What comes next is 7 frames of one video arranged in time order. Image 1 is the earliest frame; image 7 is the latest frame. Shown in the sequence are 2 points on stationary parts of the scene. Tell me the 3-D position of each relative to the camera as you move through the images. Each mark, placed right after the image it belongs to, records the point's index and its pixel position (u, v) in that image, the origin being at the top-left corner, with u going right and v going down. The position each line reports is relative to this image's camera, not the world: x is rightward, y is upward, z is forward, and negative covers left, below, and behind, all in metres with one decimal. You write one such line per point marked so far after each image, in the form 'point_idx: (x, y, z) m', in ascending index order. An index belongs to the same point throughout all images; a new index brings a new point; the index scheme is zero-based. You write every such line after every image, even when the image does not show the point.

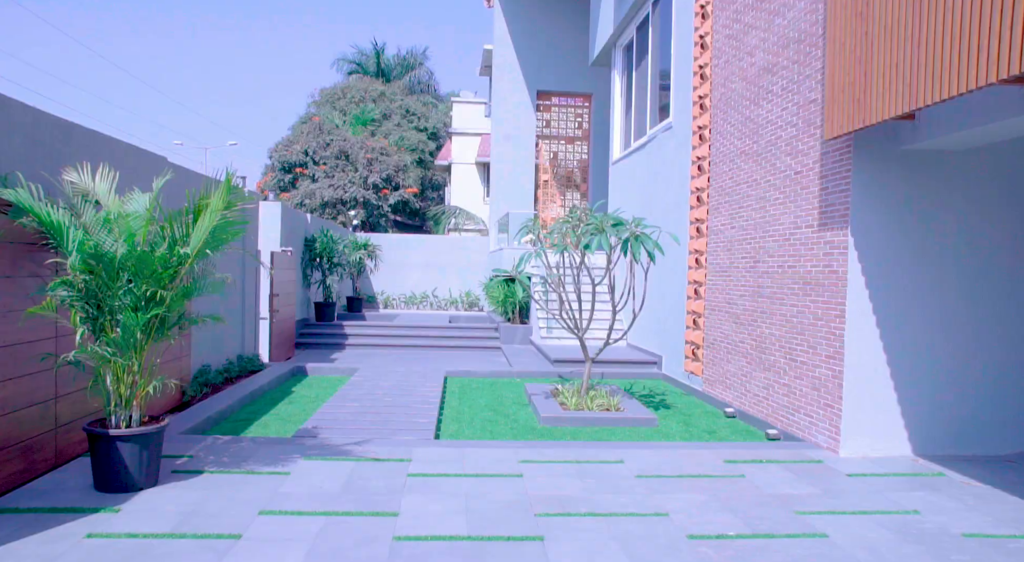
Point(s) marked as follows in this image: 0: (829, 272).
0: (+2.6, +0.1, +5.1) m
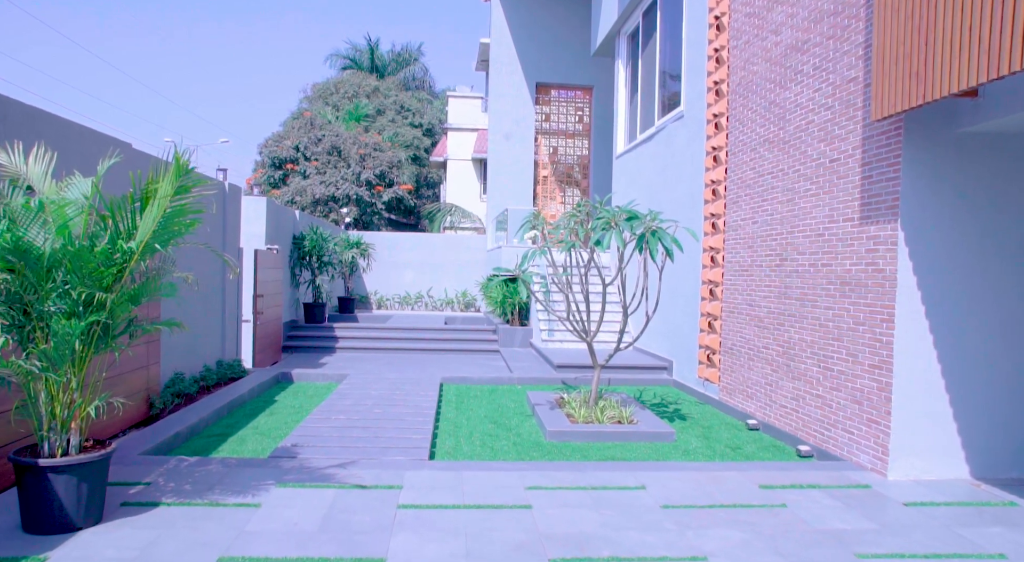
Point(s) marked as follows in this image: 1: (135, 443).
0: (+2.7, +0.1, +4.5) m
1: (-2.9, -1.2, +4.6) m
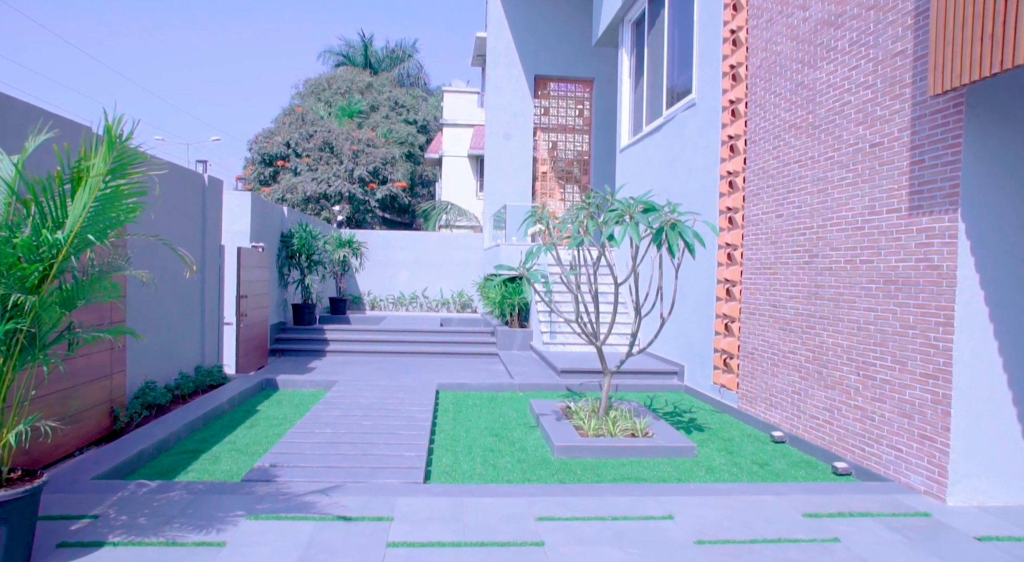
0: (+2.7, +0.1, +4.0) m
1: (-2.8, -1.2, +4.1) m
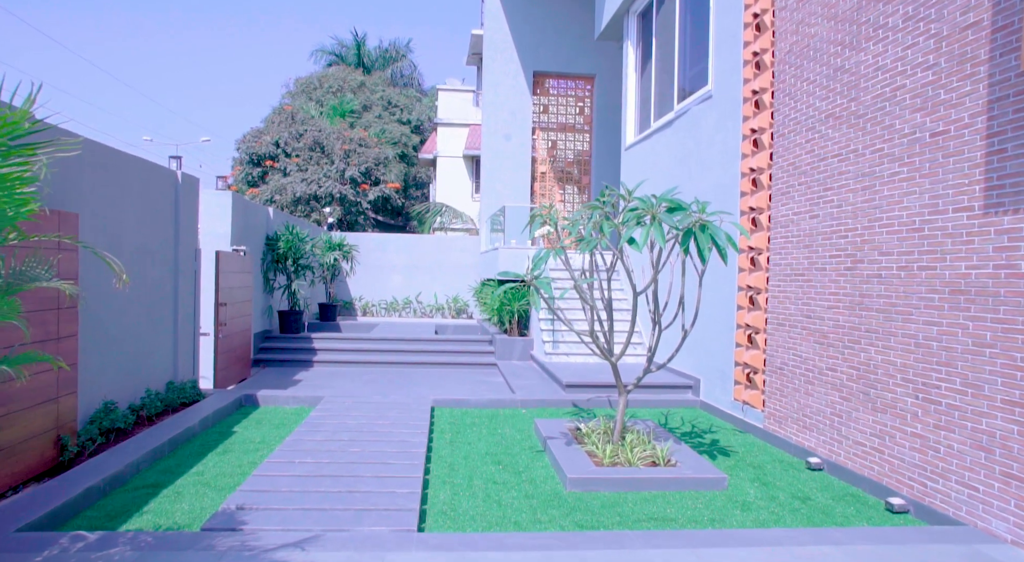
0: (+2.8, 0.0, +3.4) m
1: (-2.8, -1.3, +3.4) m
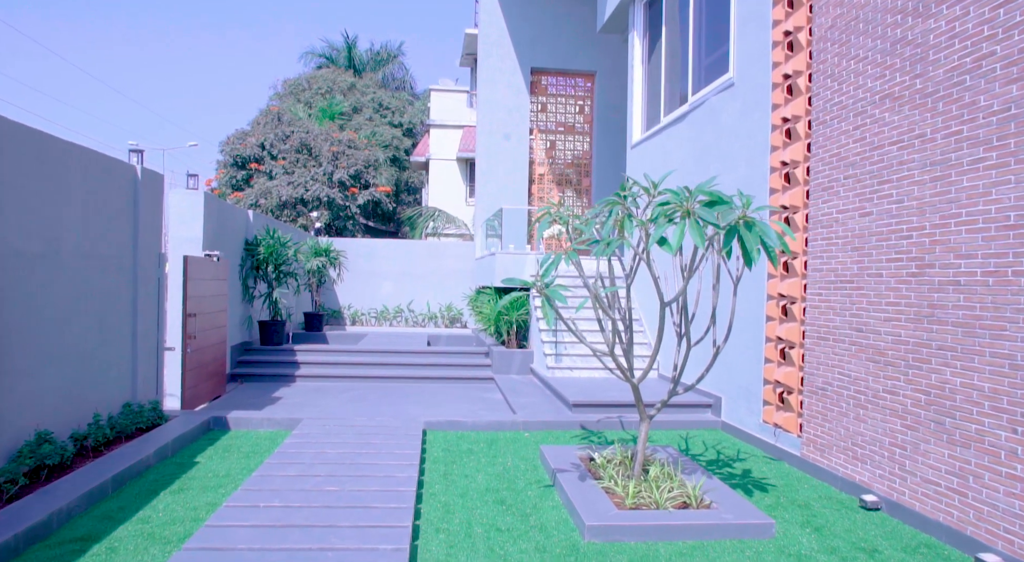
0: (+2.8, 0.0, +2.7) m
1: (-2.7, -1.3, +2.6) m
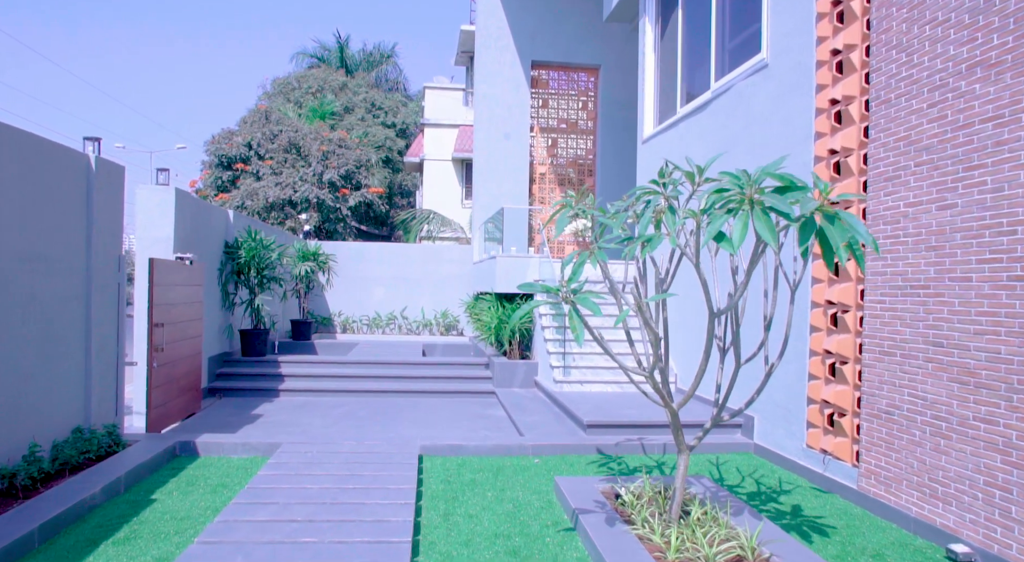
0: (+2.9, 0.0, +1.9) m
1: (-2.6, -1.4, +1.8) m
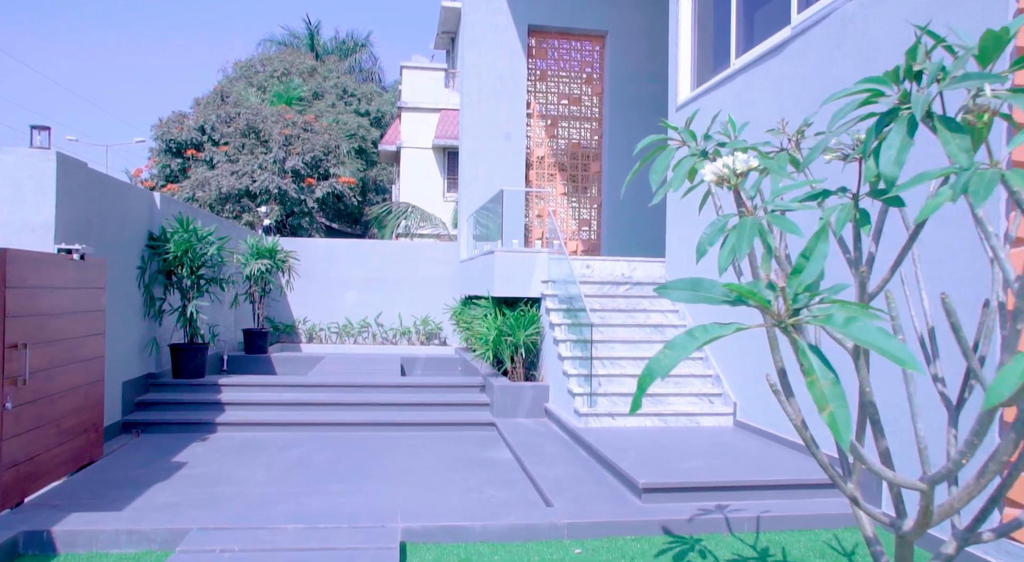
0: (+3.2, 0.0, +0.2) m
1: (-2.3, -1.4, -0.2) m
